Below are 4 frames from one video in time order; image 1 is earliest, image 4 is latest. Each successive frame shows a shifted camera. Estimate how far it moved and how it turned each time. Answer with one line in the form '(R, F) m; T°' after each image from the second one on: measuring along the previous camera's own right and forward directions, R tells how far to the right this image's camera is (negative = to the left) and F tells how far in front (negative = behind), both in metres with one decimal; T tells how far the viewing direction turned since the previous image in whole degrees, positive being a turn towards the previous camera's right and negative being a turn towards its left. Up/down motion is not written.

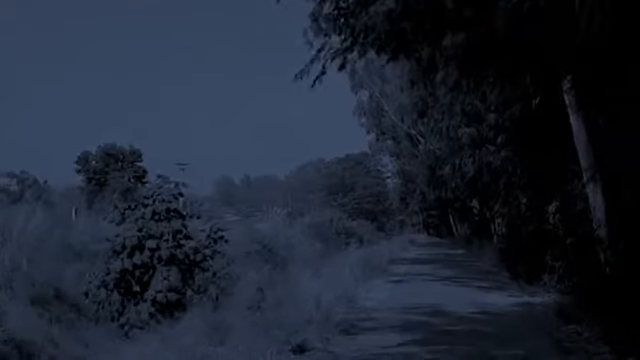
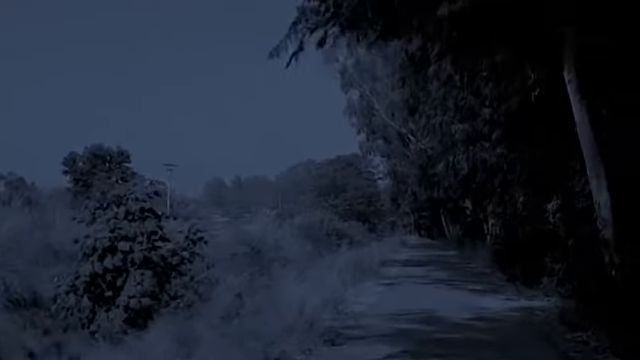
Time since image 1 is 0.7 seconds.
(+0.1, +0.9) m; 0°
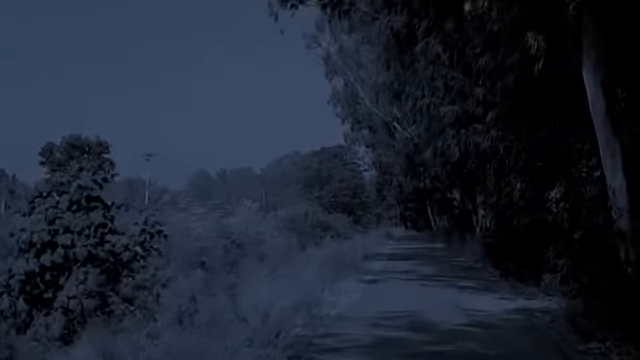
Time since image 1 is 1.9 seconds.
(+0.1, +1.6) m; +1°
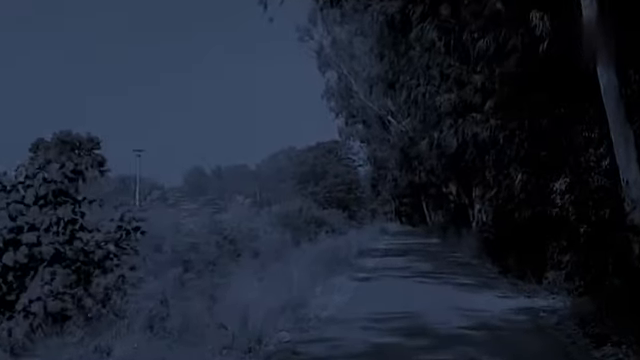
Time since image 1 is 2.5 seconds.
(+0.1, +0.8) m; 0°
